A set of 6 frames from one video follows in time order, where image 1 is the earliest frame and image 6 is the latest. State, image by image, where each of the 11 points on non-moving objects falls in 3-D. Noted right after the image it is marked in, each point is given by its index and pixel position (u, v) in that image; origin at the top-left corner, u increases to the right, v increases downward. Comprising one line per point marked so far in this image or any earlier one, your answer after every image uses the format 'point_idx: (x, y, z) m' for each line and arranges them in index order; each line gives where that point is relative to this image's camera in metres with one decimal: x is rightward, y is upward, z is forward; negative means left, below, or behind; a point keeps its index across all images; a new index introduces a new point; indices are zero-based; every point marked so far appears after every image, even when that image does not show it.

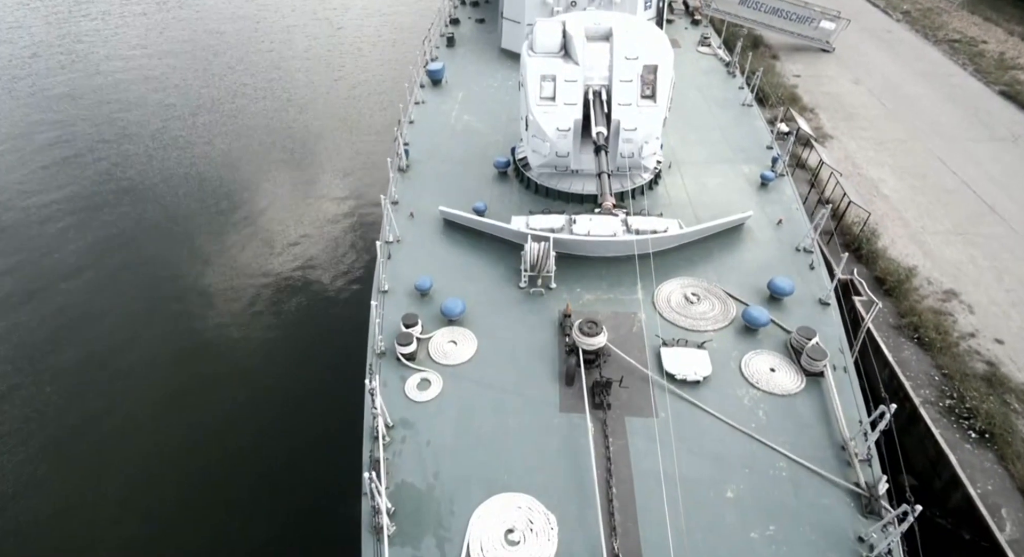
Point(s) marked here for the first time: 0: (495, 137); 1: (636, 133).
0: (-0.5, +4.1, +17.0) m
1: (+2.6, +3.0, +12.3) m
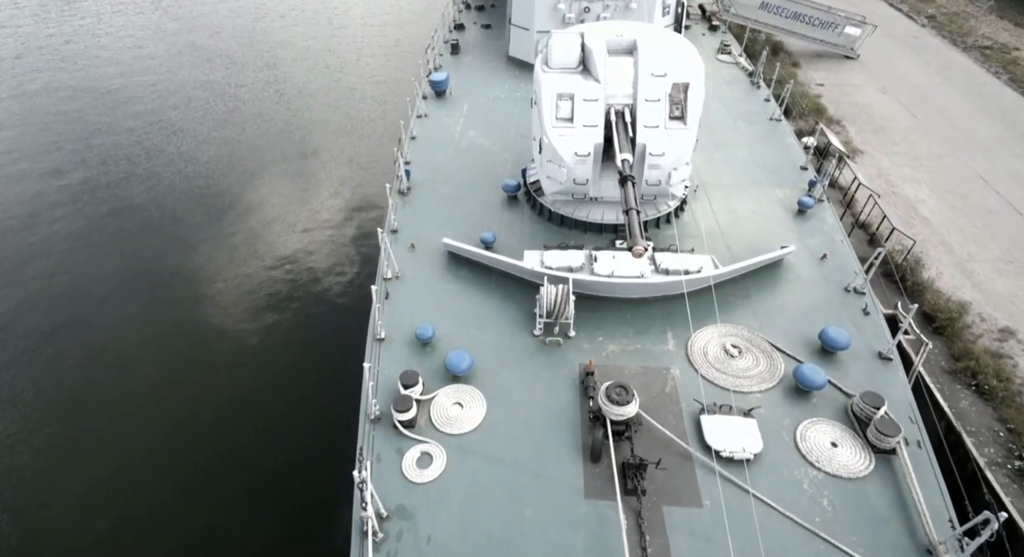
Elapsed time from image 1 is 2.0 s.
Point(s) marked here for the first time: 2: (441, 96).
0: (-0.2, +3.3, +15.7) m
1: (+2.8, +2.2, +11.0) m
2: (-2.2, +5.8, +19.0) m
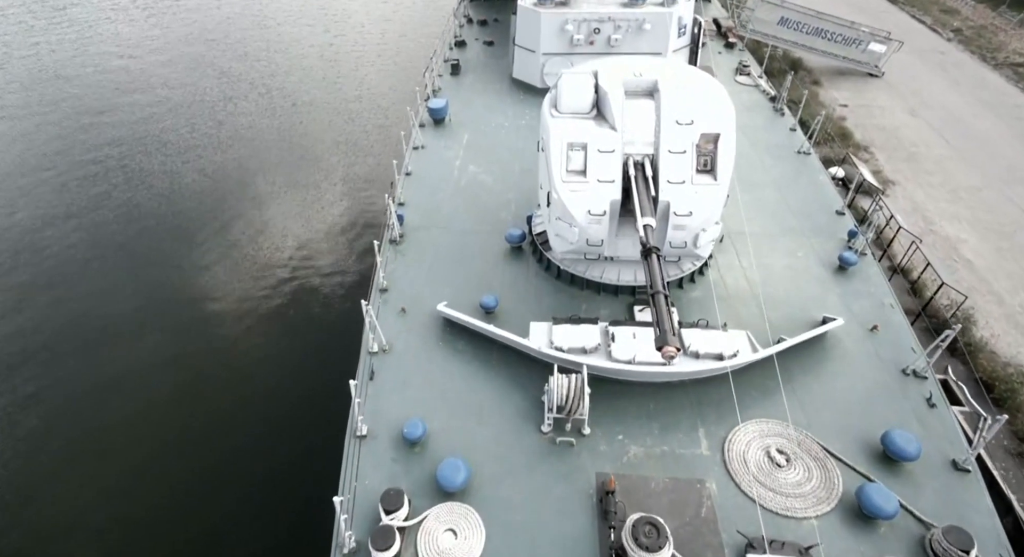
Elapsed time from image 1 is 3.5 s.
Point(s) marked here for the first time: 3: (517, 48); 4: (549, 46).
0: (-0.2, +2.1, +14.3) m
1: (+2.9, +1.0, +9.5) m
2: (-2.1, +4.6, +17.6) m
3: (+0.2, +7.5, +19.4) m
4: (+1.1, +7.2, +18.3) m
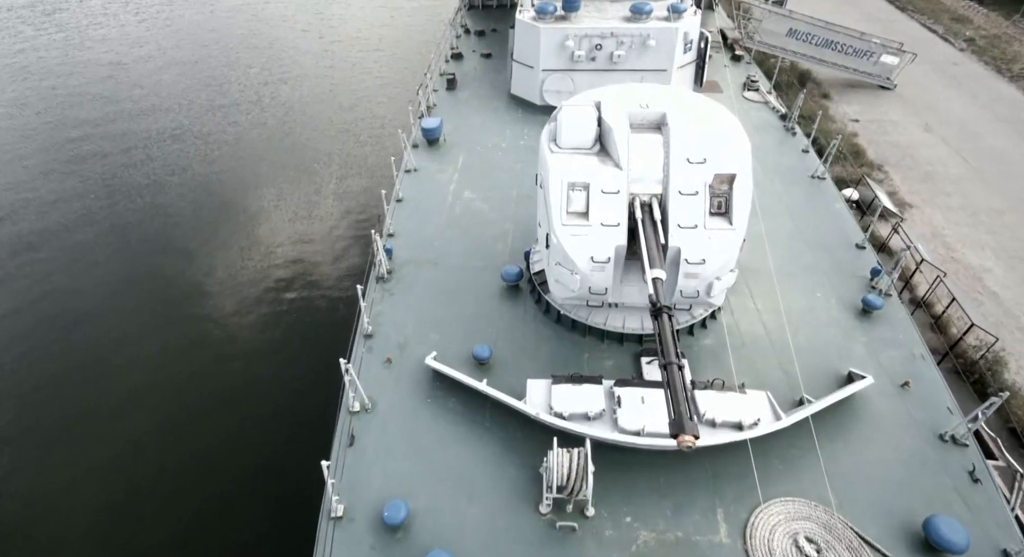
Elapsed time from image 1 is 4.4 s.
0: (-0.2, +1.3, +13.4) m
1: (+2.8, +0.2, +8.7) m
2: (-2.2, +3.8, +16.8) m
3: (+0.1, +6.7, +18.5) m
4: (+1.1, +6.4, +17.5) m
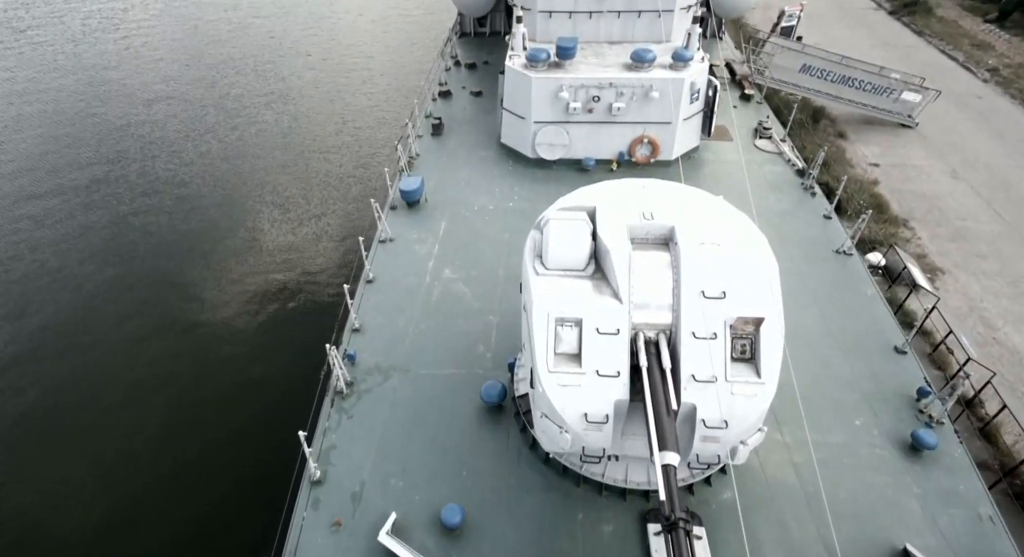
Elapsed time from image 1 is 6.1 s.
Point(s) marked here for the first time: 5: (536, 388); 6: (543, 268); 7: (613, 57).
0: (-0.5, -0.7, +11.7) m
1: (+2.5, -1.7, +6.9) m
2: (-2.5, +1.8, +15.1) m
3: (-0.2, +4.7, +16.9) m
4: (+0.8, +4.4, +15.8) m
5: (+0.3, -1.4, +7.4) m
6: (+0.4, +0.1, +7.6) m
7: (+2.7, +6.0, +16.0) m
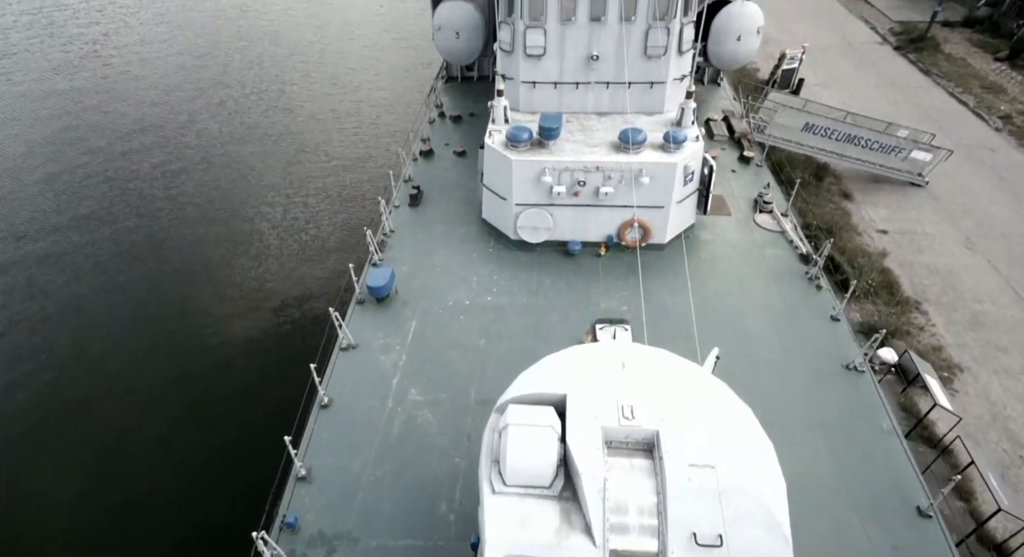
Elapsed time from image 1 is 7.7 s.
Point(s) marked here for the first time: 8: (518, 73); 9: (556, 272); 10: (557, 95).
0: (-1.1, -3.1, +10.3) m
1: (+2.0, -4.1, +5.5) m
2: (-3.0, -0.6, +13.7) m
3: (-0.7, +2.3, +15.5) m
4: (+0.2, +2.0, +14.5) m
5: (-0.2, -3.7, +6.0) m
6: (-0.1, -2.2, +6.2) m
7: (+2.2, +3.6, +14.7) m
8: (+0.1, +5.2, +15.1) m
9: (+1.1, +0.2, +14.8) m
10: (+1.1, +4.7, +15.2) m
